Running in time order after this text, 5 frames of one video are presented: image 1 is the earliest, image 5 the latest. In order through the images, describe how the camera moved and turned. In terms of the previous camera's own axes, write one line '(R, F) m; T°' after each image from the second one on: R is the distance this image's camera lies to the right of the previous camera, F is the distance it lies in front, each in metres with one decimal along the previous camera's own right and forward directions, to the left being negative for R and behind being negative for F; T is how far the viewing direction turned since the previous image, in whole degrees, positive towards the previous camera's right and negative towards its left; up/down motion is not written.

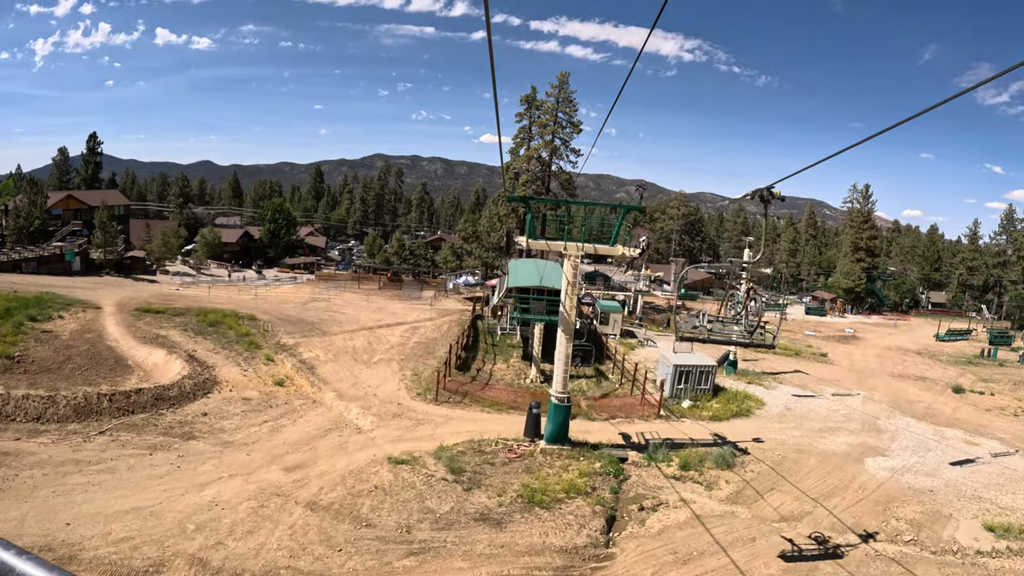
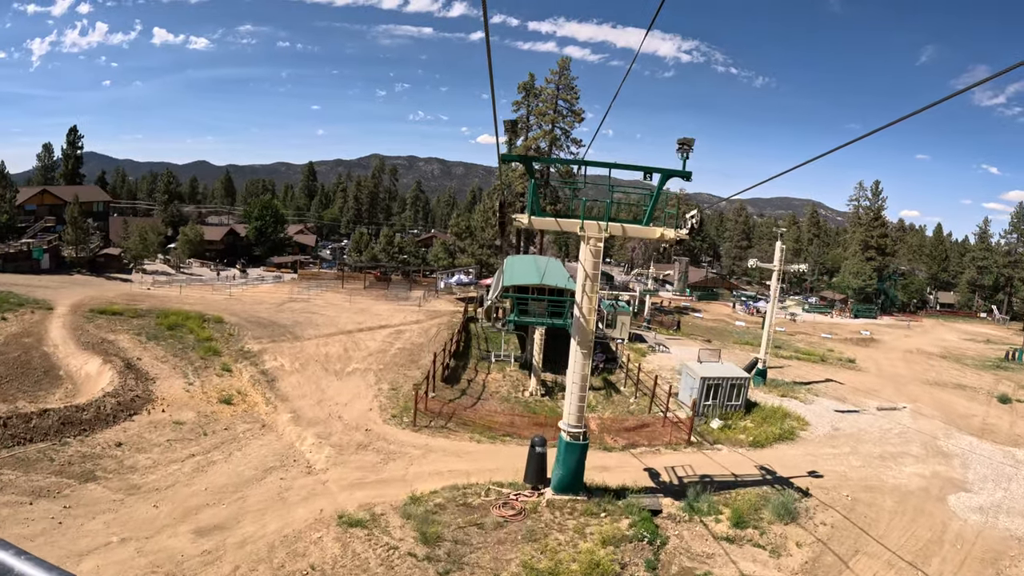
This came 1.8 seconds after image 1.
(0.0, +3.9) m; 0°
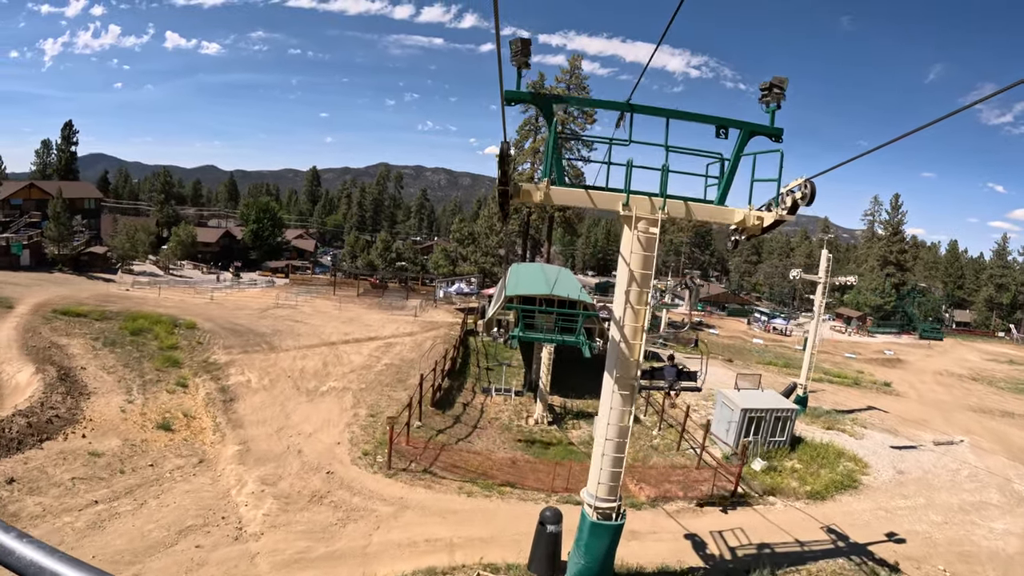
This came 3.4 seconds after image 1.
(0.0, +3.3) m; -1°
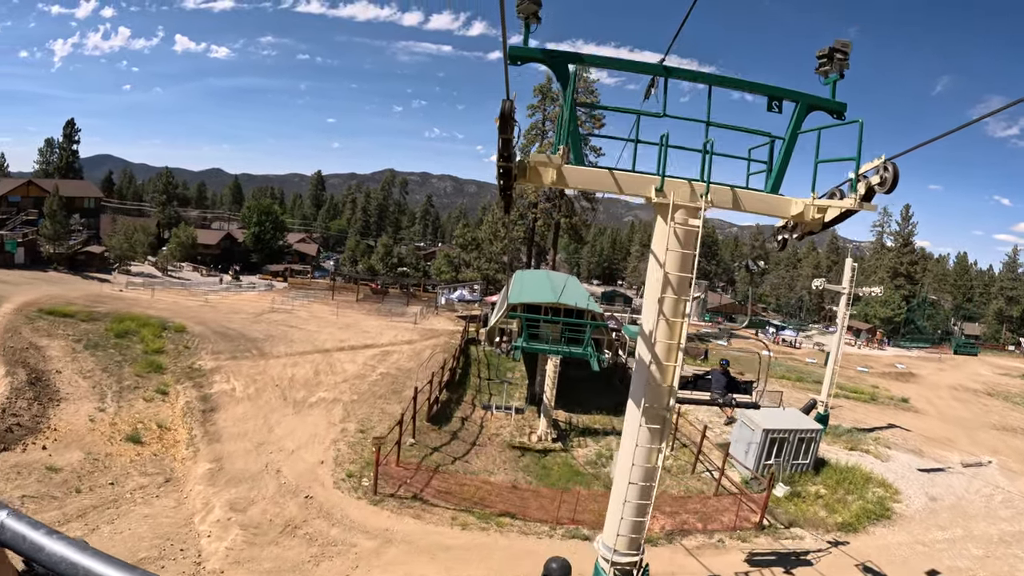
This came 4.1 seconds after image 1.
(0.0, +1.3) m; 0°
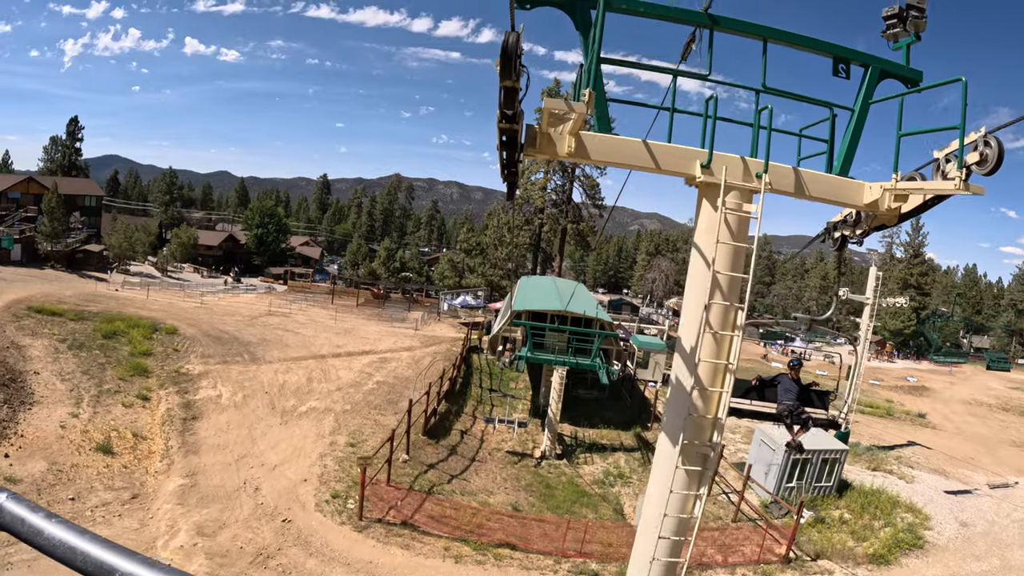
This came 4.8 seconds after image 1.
(0.0, +1.1) m; 0°
